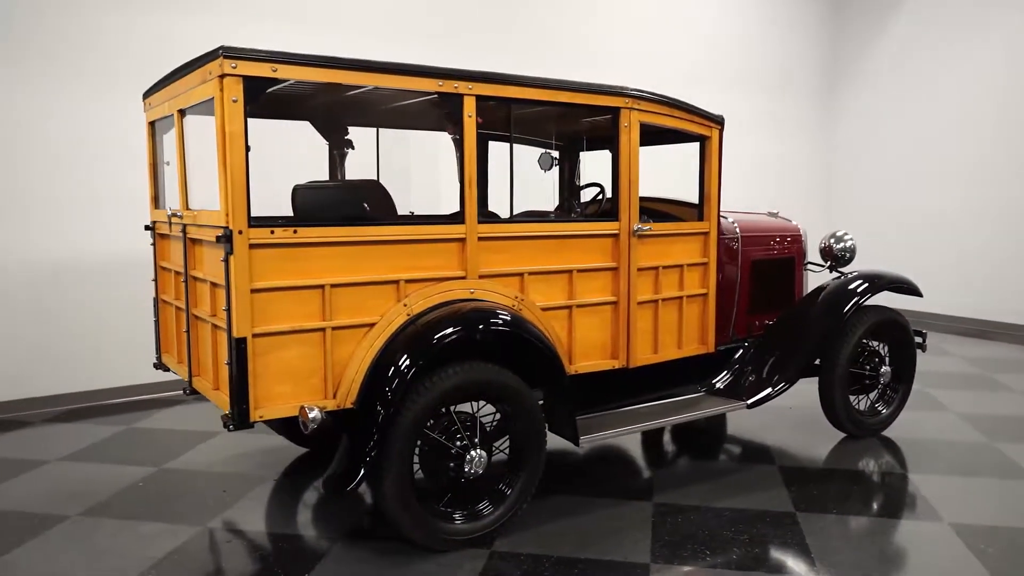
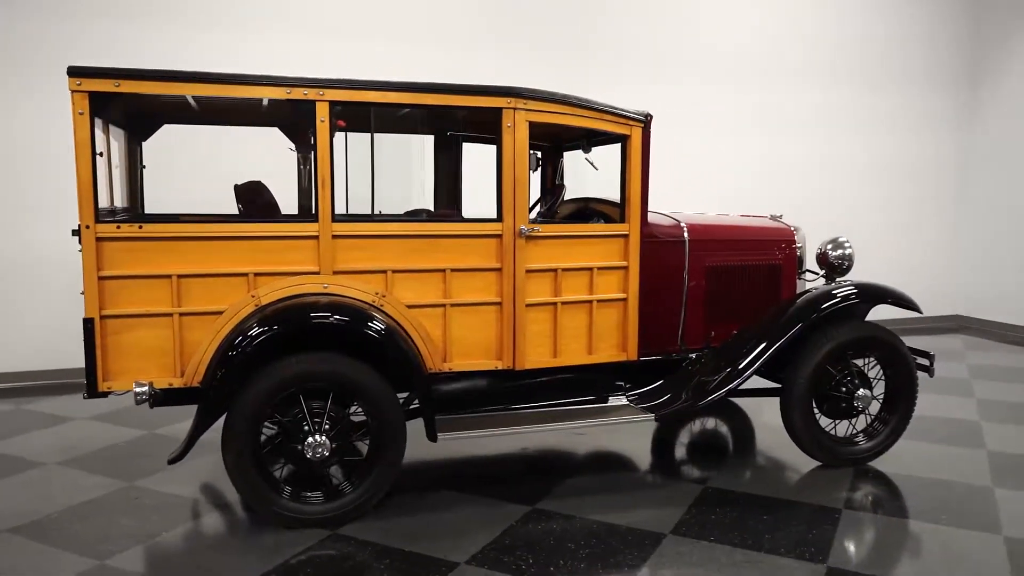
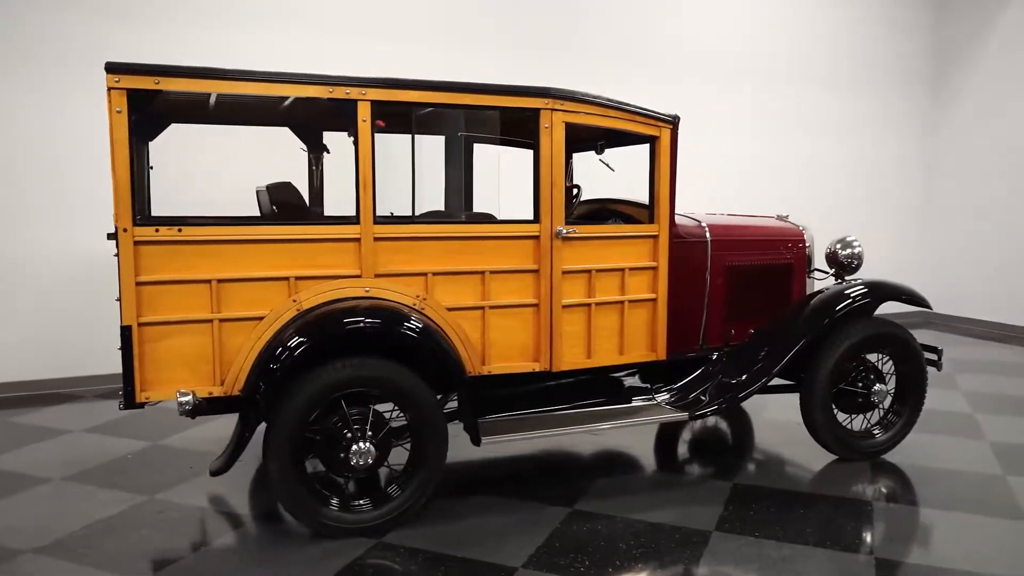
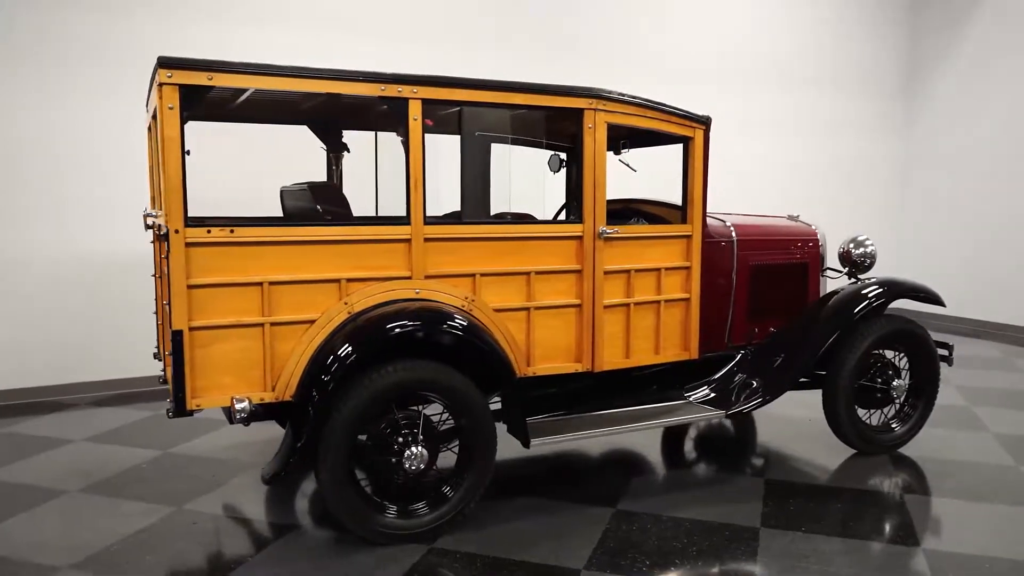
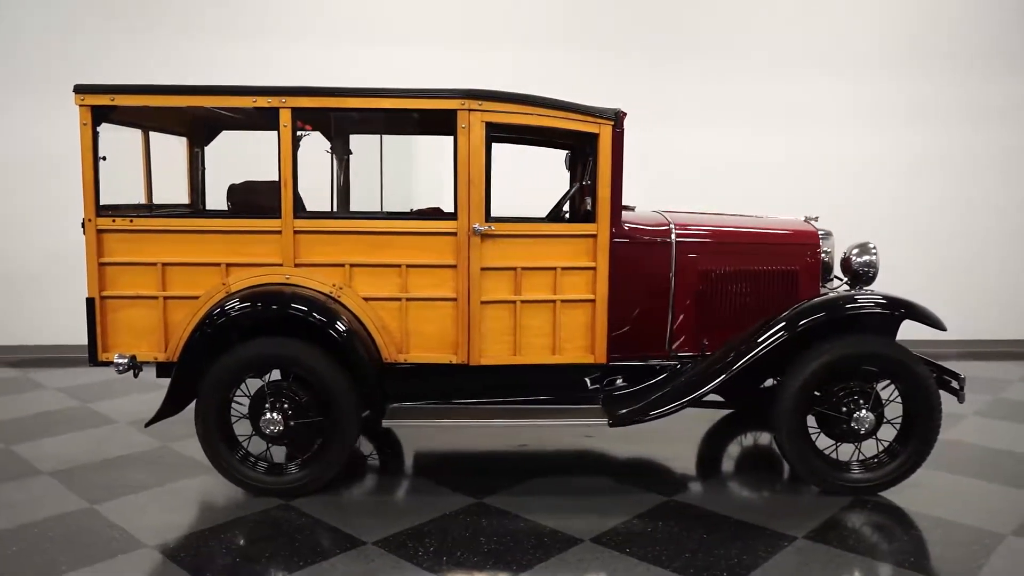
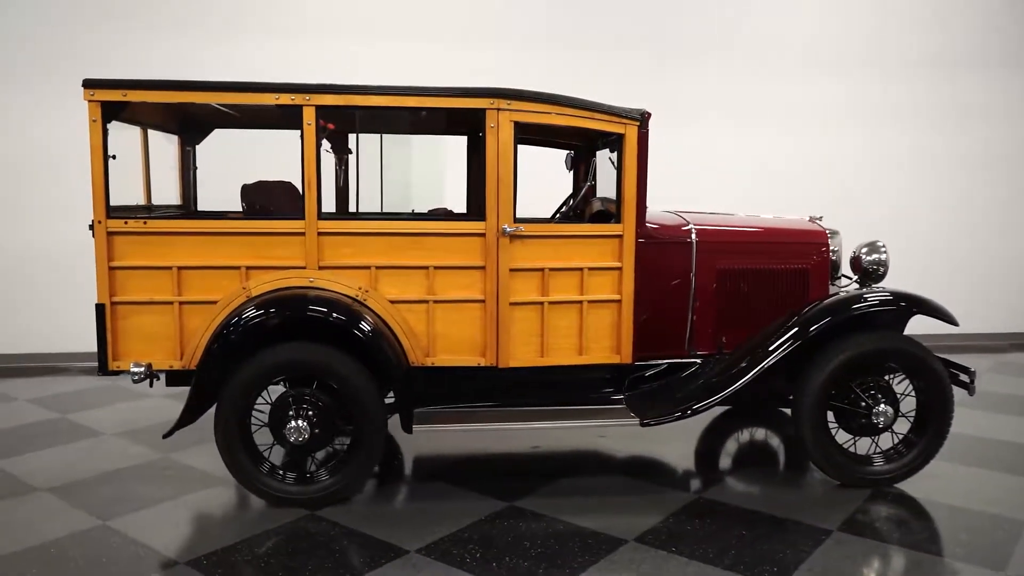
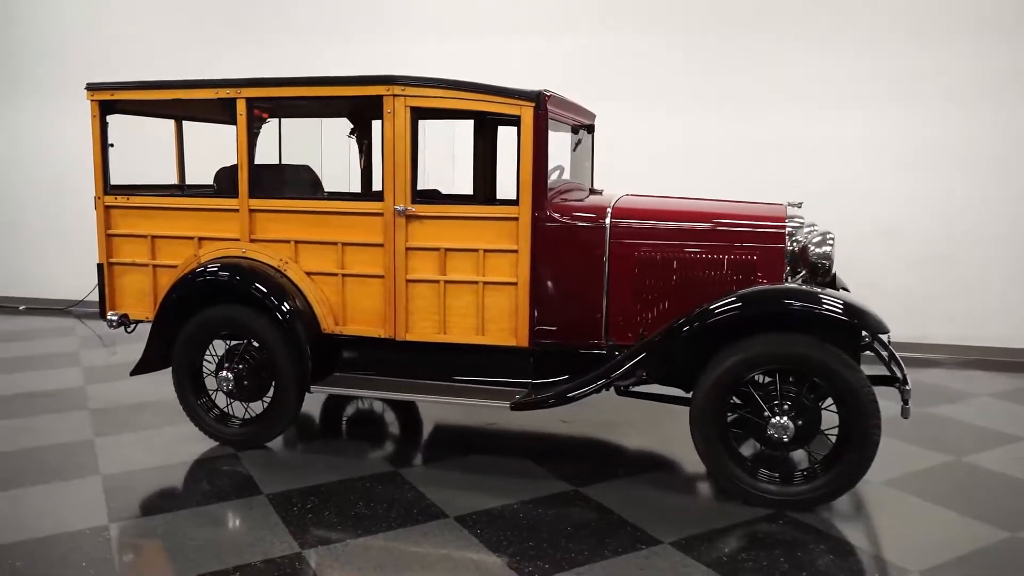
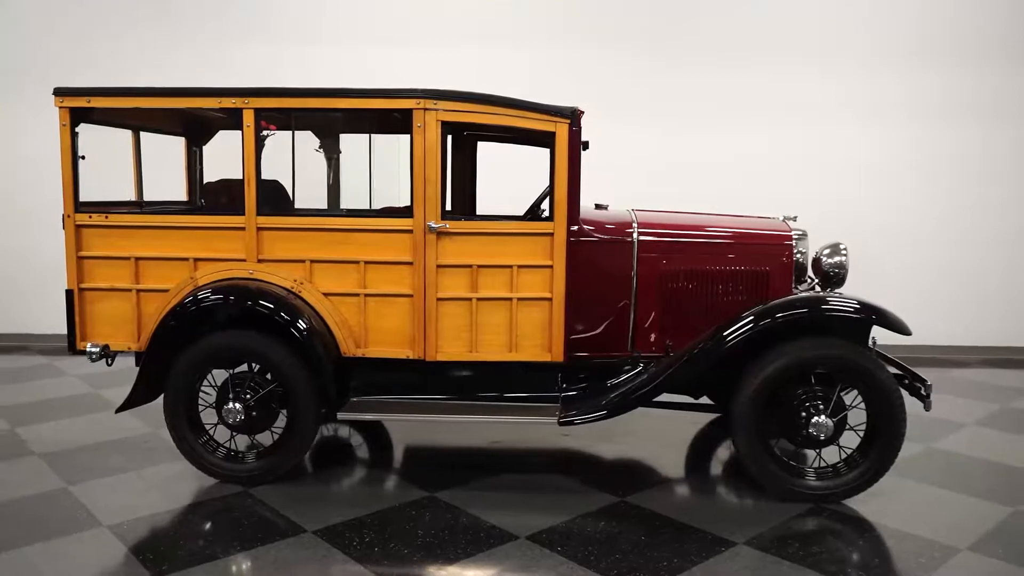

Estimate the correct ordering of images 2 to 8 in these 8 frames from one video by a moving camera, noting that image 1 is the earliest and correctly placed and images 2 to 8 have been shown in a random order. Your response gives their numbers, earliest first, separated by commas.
4, 3, 2, 6, 5, 8, 7
